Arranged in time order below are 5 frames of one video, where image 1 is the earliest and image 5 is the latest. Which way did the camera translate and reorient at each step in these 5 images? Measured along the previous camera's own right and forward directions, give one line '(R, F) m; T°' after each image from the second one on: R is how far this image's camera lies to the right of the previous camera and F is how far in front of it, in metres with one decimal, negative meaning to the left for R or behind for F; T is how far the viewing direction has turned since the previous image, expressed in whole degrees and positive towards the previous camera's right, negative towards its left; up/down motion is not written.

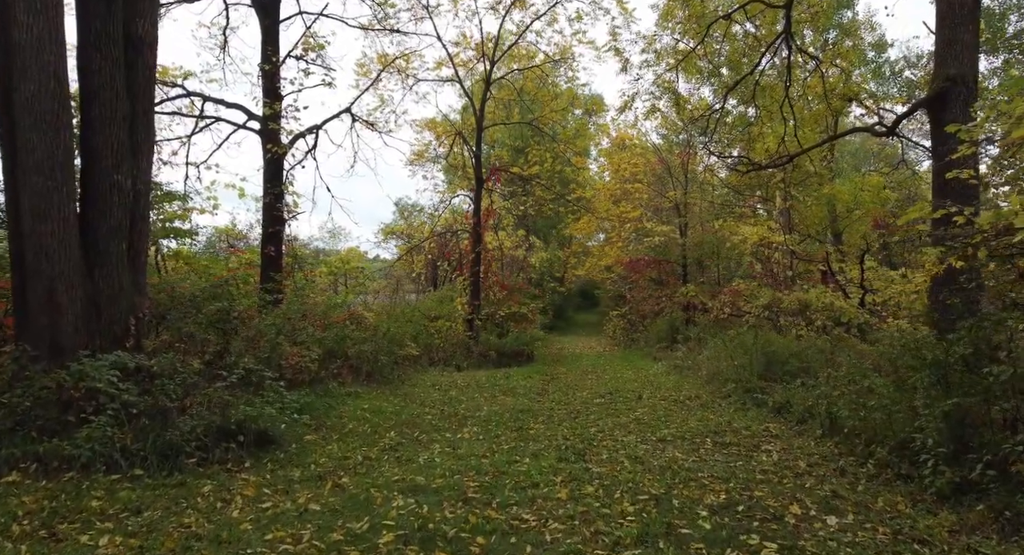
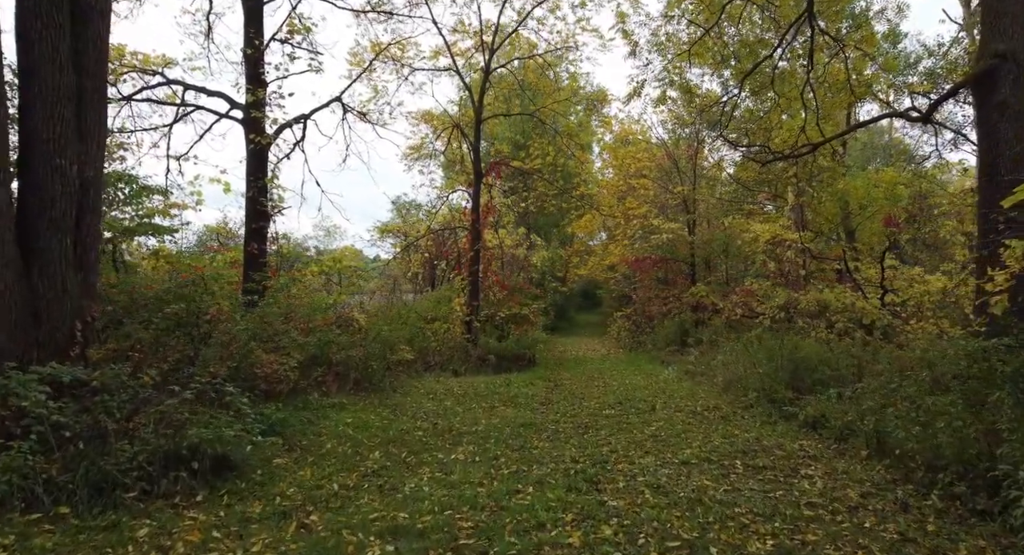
(0.0, +0.8) m; 0°
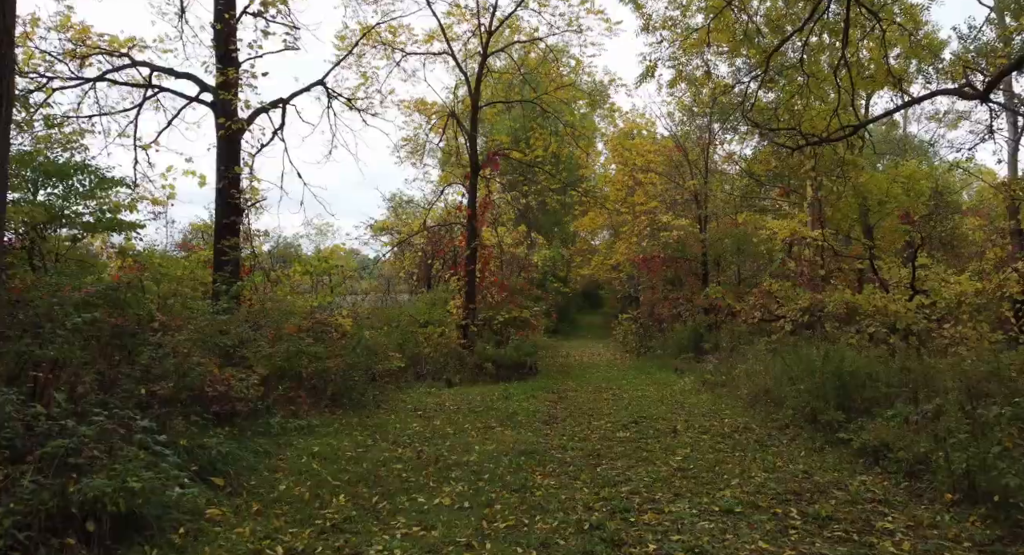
(0.0, +1.1) m; 0°
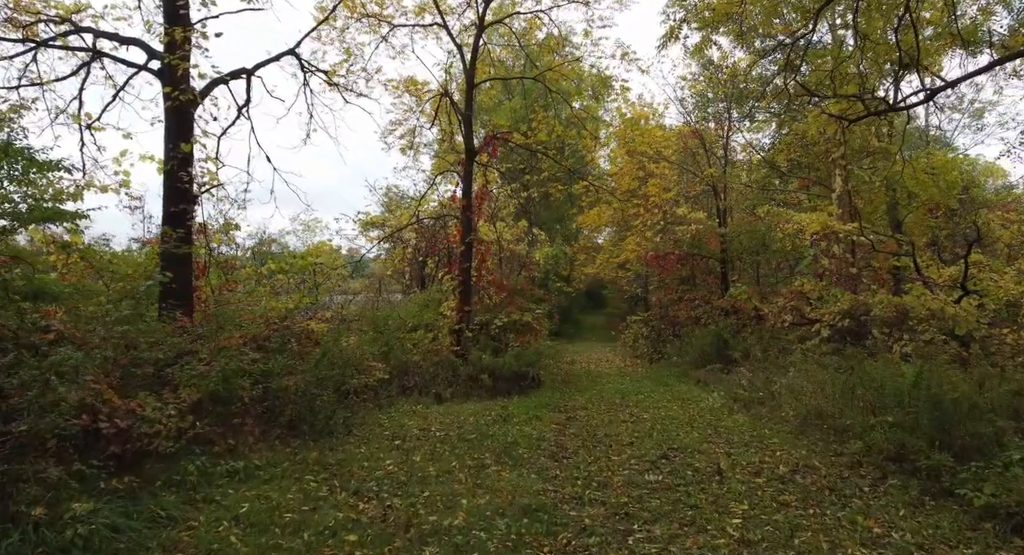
(0.0, +1.5) m; 0°
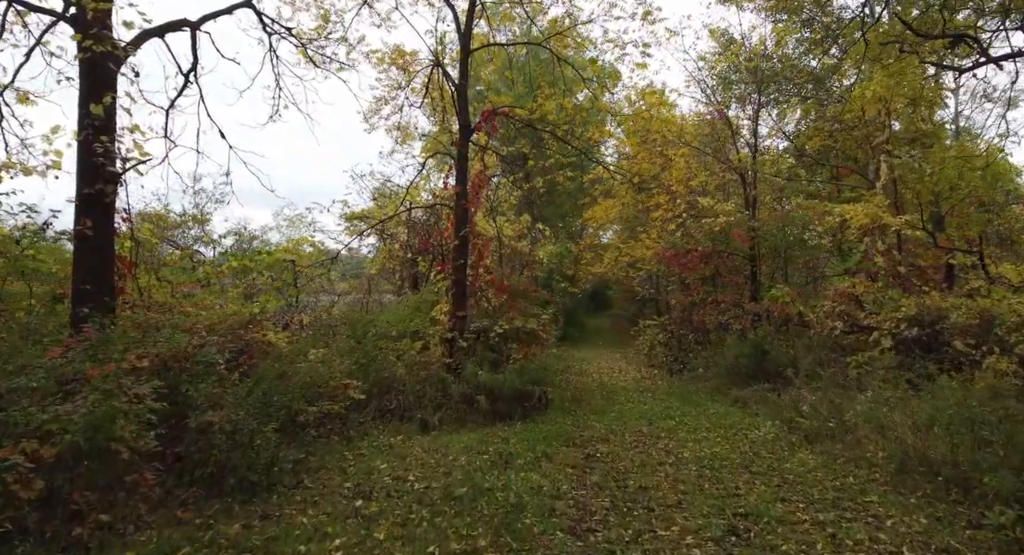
(0.0, +1.7) m; 0°
